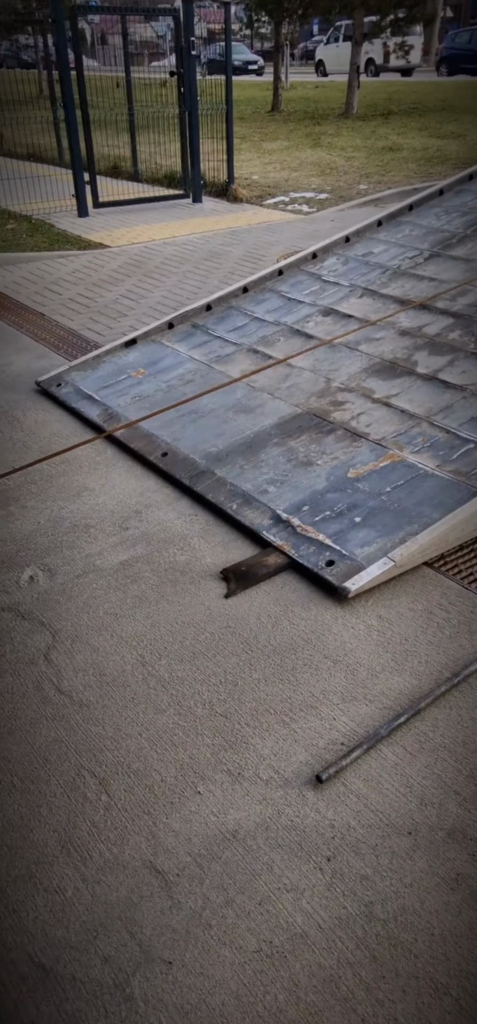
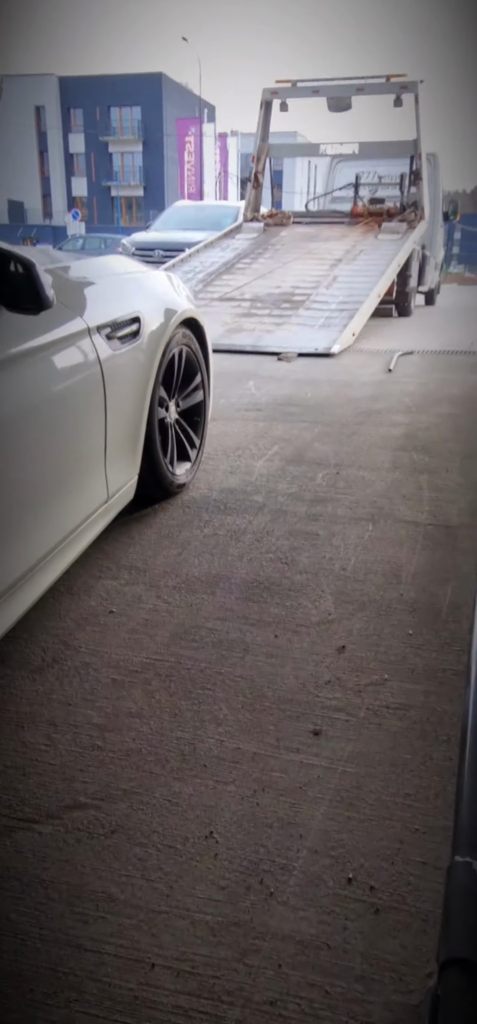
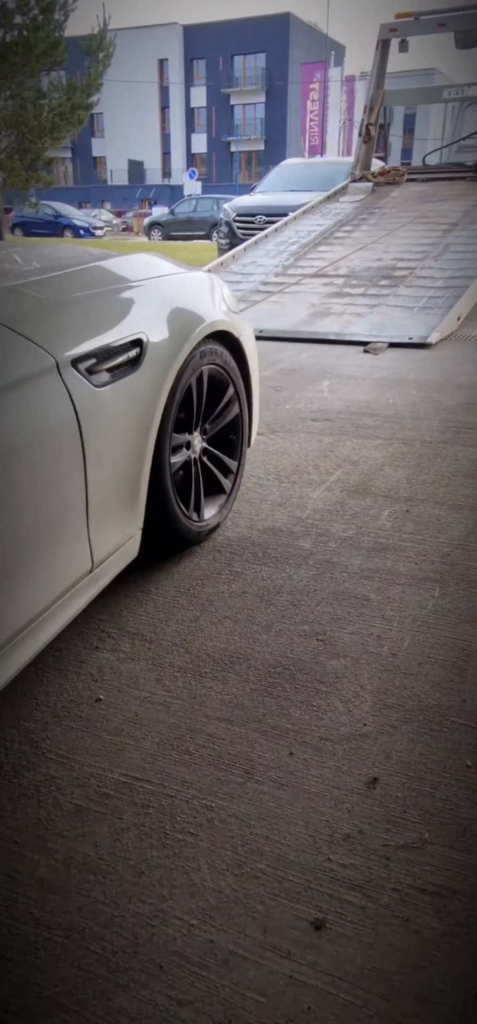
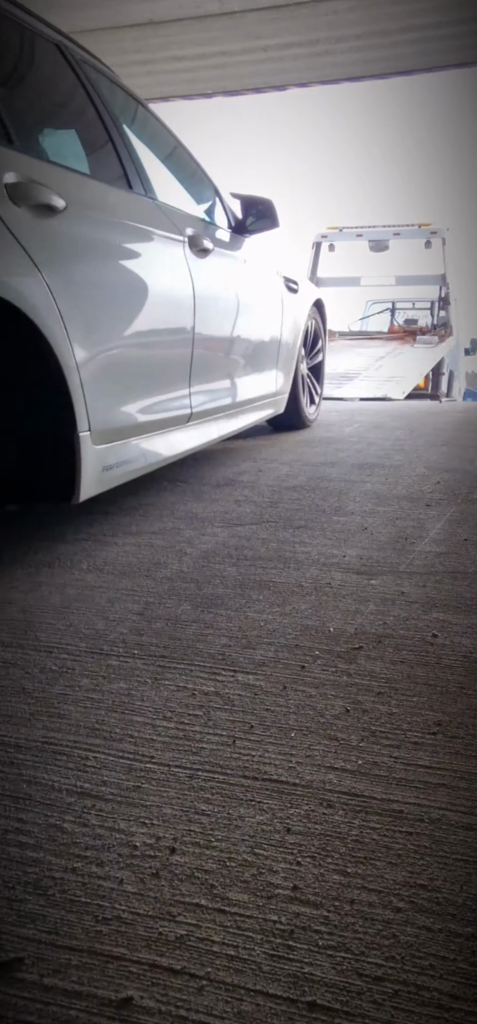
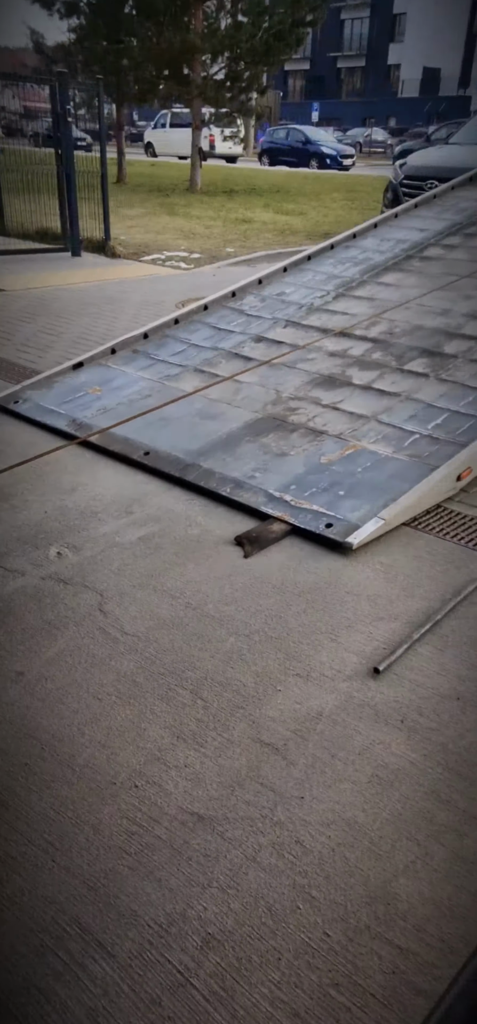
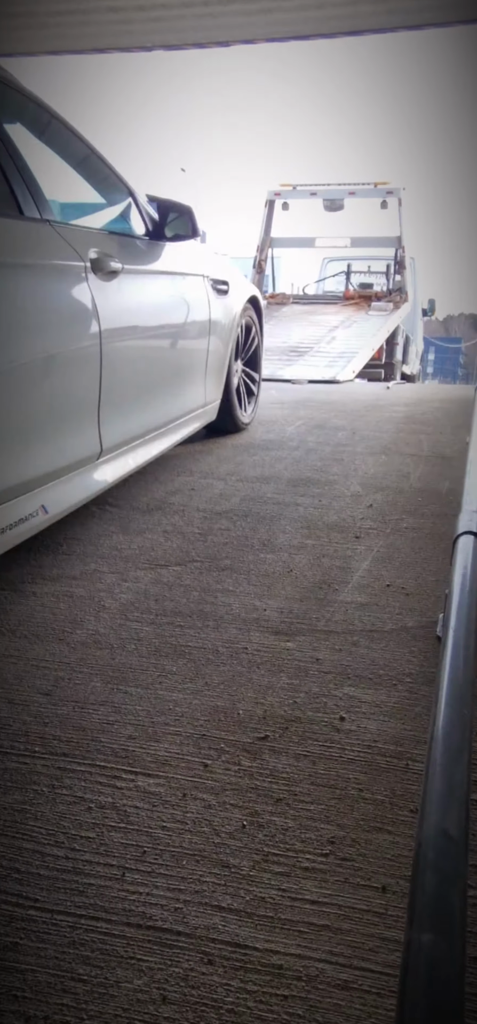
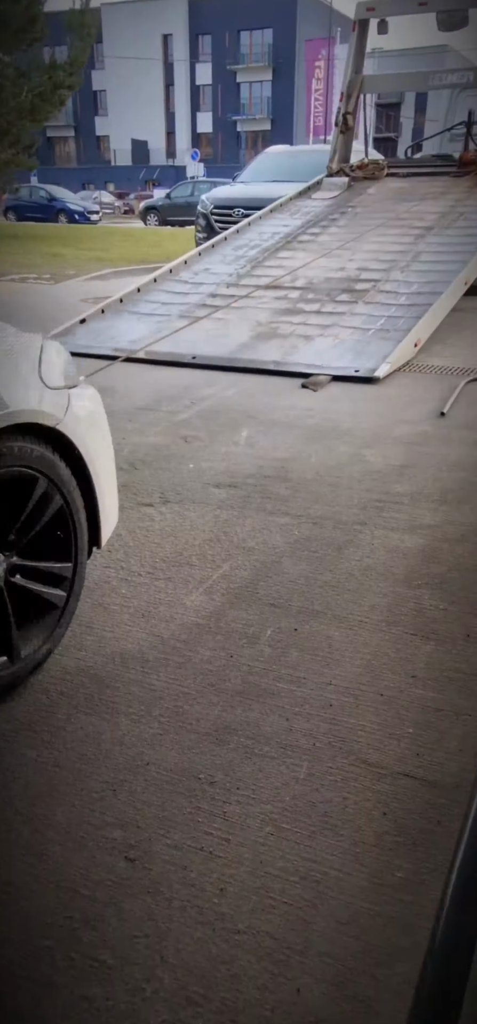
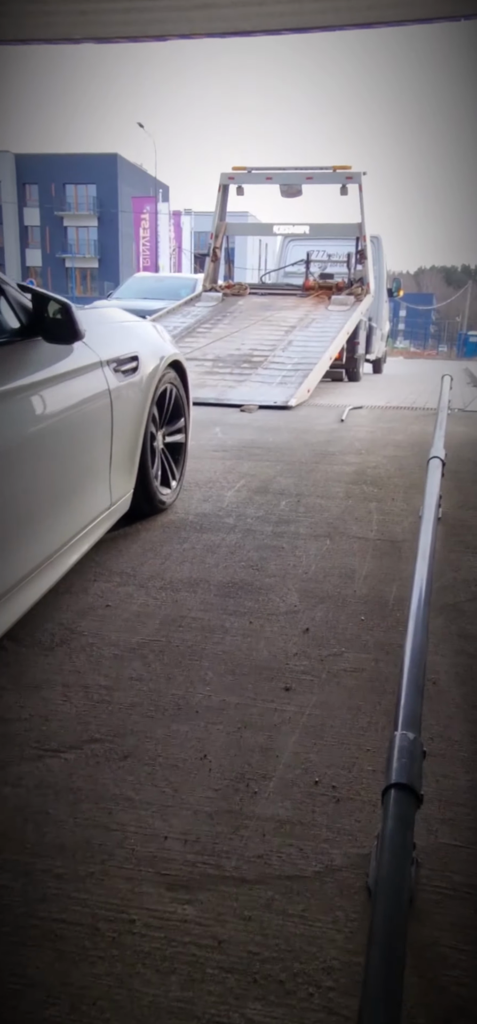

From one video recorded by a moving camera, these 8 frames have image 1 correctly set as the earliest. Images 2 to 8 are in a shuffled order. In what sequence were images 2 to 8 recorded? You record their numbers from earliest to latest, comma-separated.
5, 7, 3, 2, 8, 6, 4
